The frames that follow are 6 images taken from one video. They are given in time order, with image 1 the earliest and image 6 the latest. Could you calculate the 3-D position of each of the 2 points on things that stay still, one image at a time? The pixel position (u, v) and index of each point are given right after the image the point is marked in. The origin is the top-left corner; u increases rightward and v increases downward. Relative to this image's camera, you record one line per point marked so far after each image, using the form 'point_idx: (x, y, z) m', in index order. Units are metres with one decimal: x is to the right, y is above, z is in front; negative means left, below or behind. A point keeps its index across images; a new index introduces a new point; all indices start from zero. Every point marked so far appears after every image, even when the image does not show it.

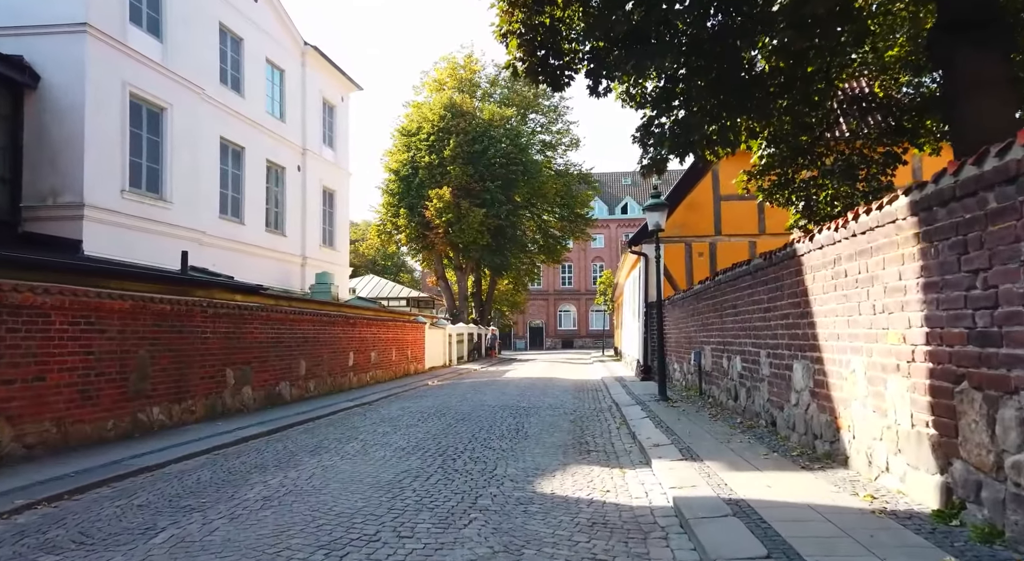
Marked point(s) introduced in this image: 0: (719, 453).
0: (+2.2, -1.8, +7.4) m
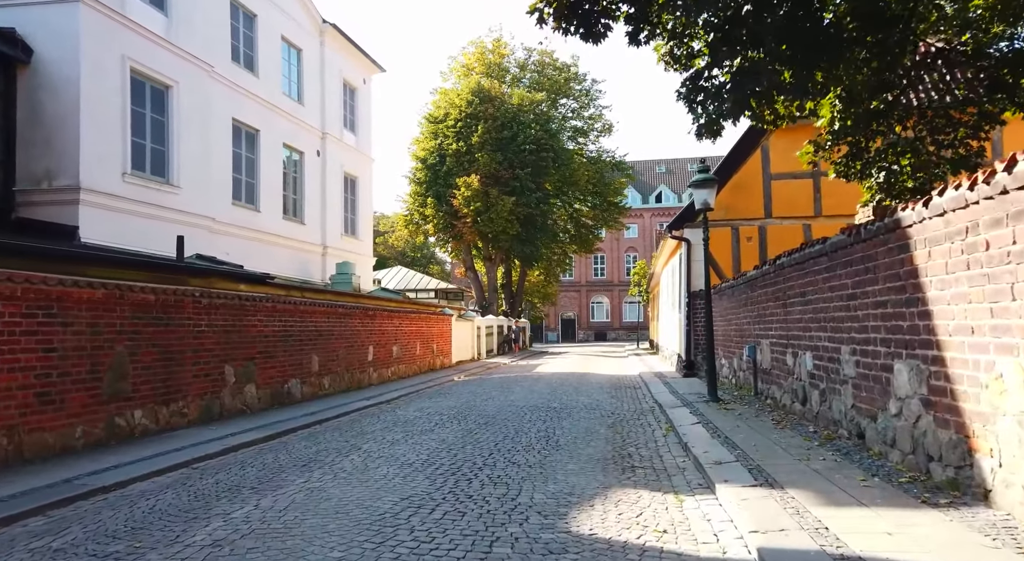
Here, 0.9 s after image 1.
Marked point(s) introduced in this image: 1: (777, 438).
0: (+2.4, -1.6, +5.9) m
1: (+3.0, -1.8, +7.9) m
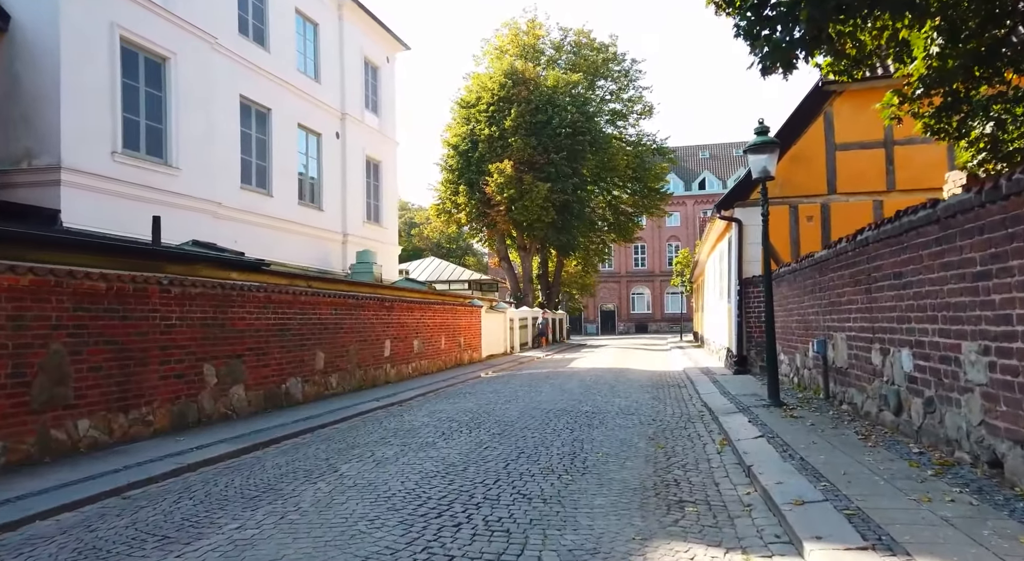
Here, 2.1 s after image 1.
0: (+2.4, -1.5, +4.1) m
1: (+3.1, -1.6, +6.1) m
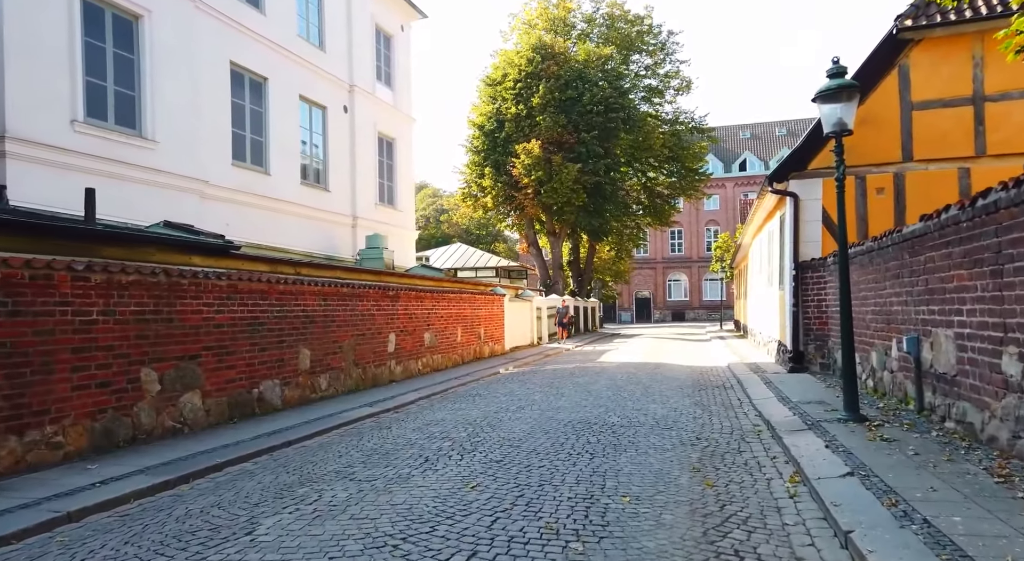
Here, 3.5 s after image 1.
0: (+2.2, -1.4, +2.0) m
1: (+3.0, -1.4, +4.0) m
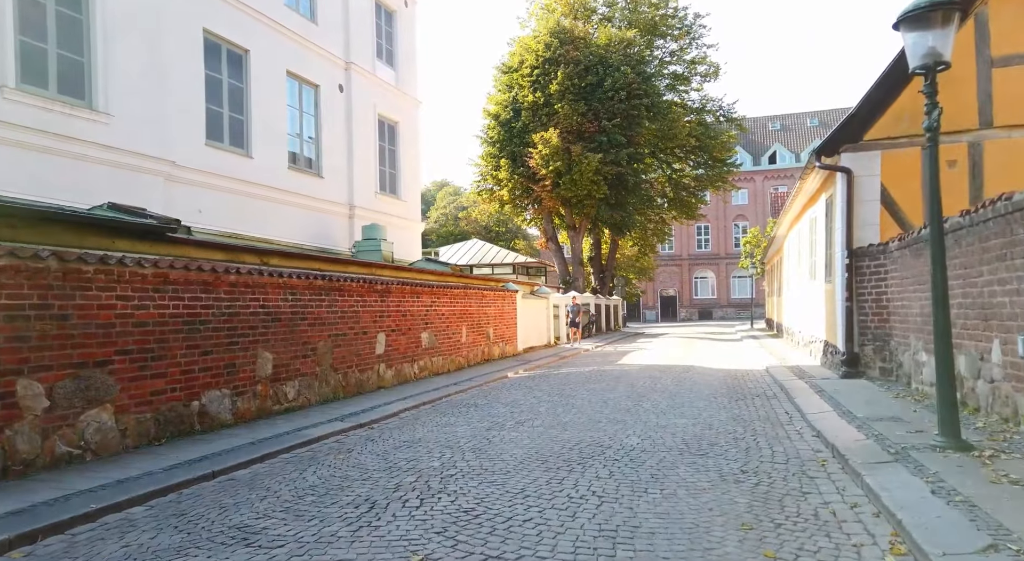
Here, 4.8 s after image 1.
0: (+1.9, -1.2, 0.0) m
1: (+2.7, -1.3, +2.0) m
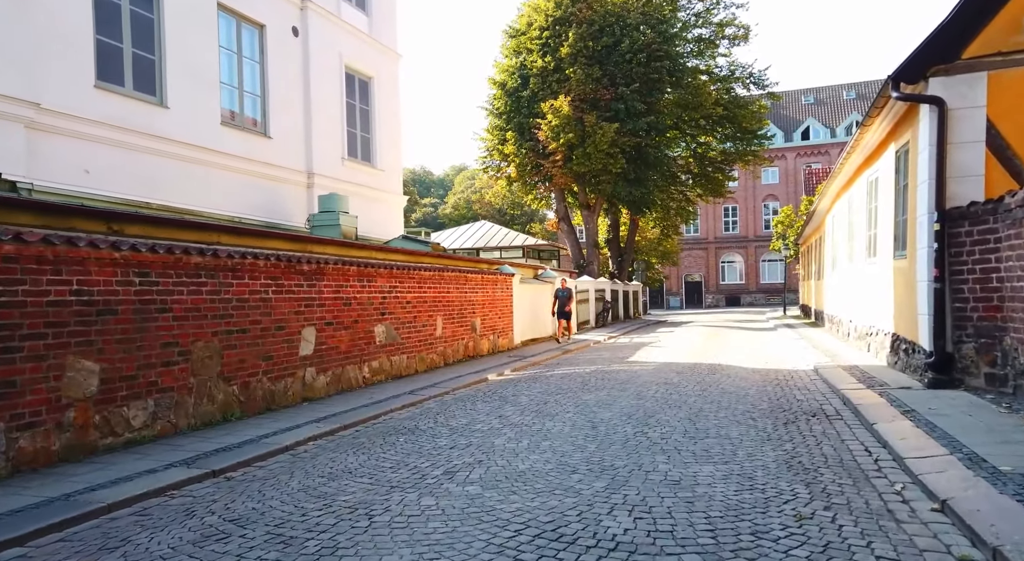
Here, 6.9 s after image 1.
0: (+1.0, -1.1, -3.3) m
1: (+1.9, -1.1, -1.3) m
